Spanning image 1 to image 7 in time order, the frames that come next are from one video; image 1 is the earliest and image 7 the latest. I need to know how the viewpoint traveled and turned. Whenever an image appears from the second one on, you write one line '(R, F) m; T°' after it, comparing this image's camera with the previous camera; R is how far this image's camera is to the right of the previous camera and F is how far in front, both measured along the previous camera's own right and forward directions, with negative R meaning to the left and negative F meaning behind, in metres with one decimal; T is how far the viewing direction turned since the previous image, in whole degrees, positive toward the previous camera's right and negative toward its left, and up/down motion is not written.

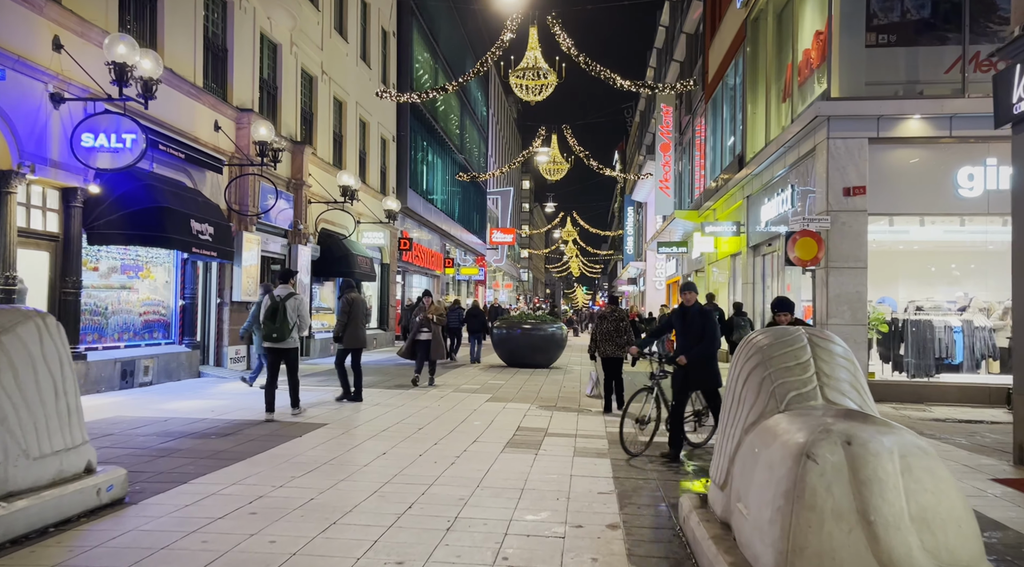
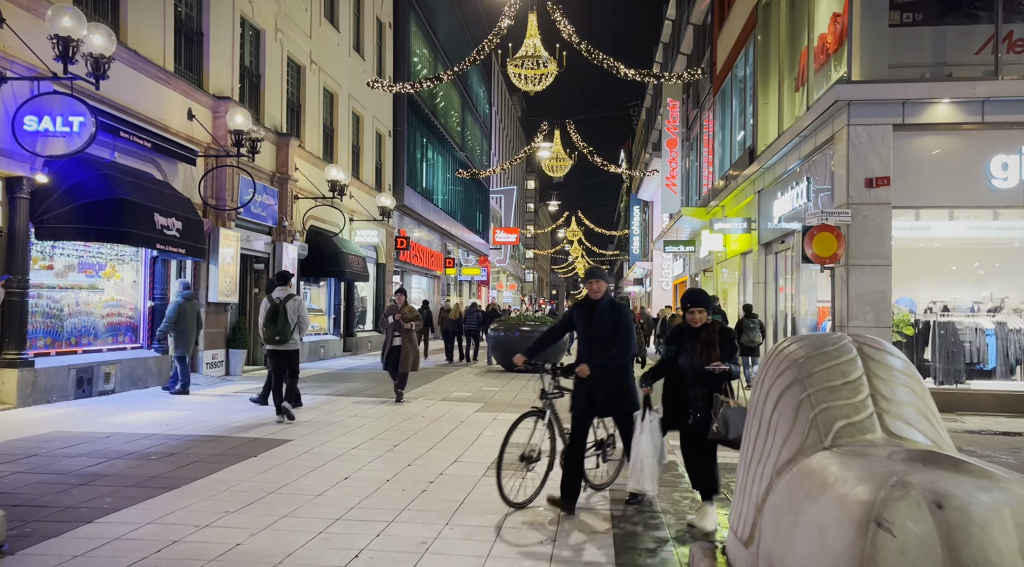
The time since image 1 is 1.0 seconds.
(+0.2, +1.0) m; 0°
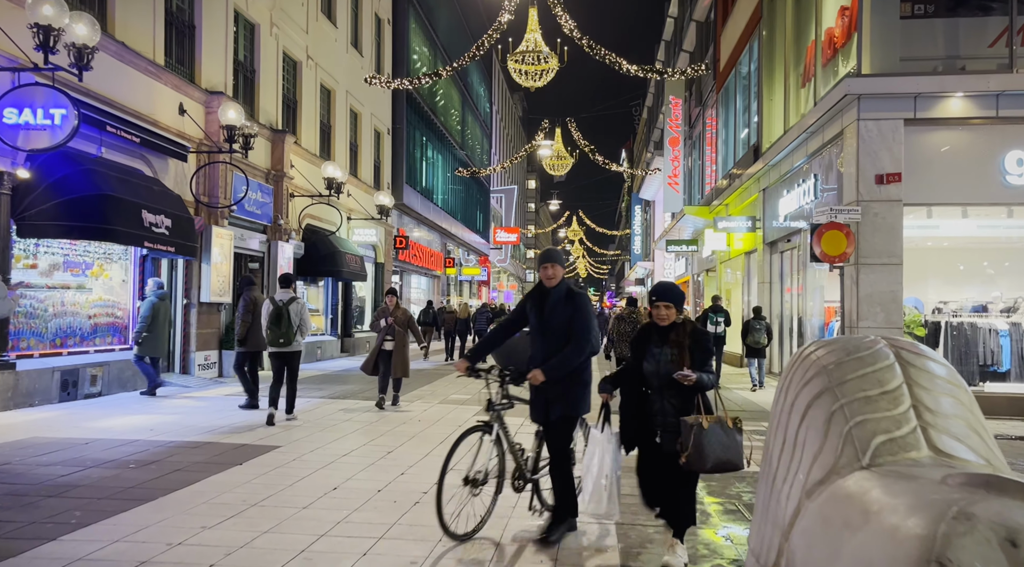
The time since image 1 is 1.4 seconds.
(0.0, +0.3) m; 0°
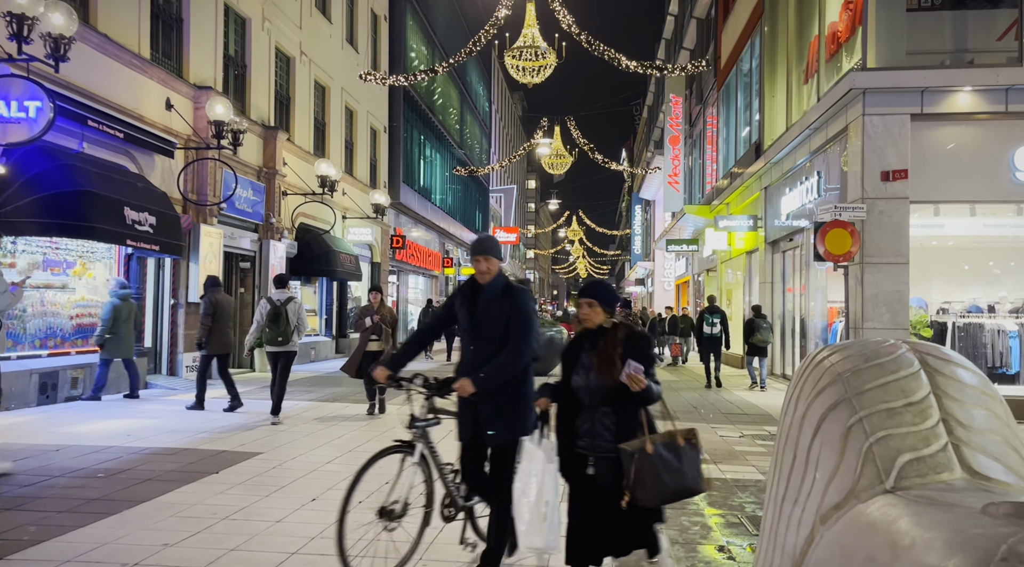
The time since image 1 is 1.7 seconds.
(+0.1, +0.3) m; 0°
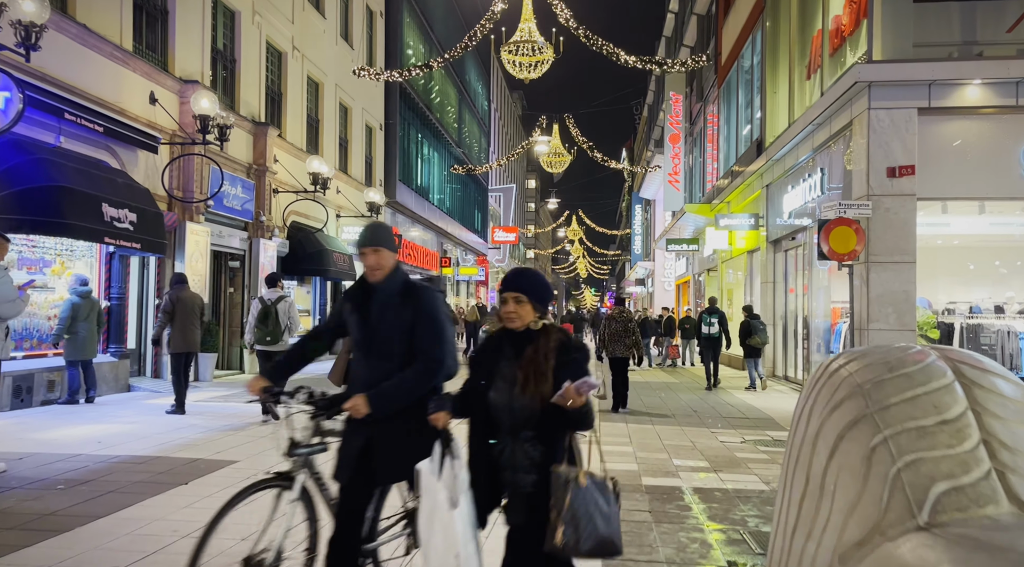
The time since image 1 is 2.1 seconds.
(+0.1, +0.4) m; 0°
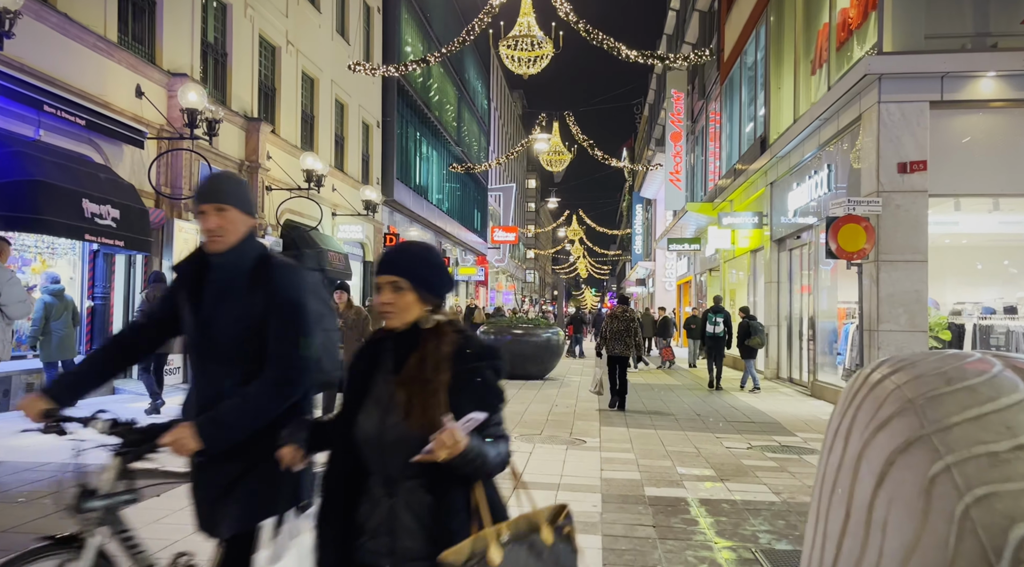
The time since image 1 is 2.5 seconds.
(0.0, +0.4) m; 0°
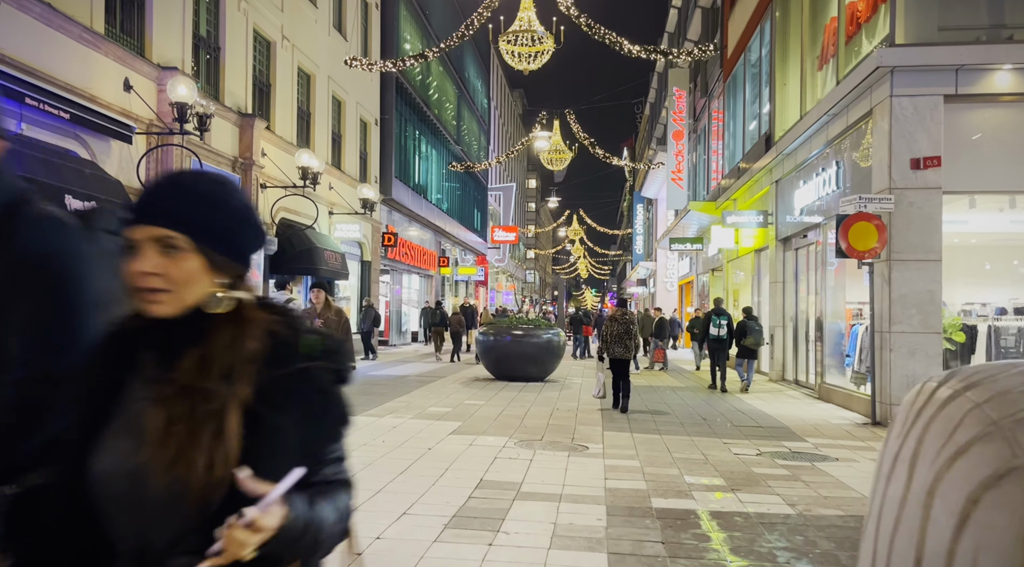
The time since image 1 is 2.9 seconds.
(0.0, +0.3) m; 0°
